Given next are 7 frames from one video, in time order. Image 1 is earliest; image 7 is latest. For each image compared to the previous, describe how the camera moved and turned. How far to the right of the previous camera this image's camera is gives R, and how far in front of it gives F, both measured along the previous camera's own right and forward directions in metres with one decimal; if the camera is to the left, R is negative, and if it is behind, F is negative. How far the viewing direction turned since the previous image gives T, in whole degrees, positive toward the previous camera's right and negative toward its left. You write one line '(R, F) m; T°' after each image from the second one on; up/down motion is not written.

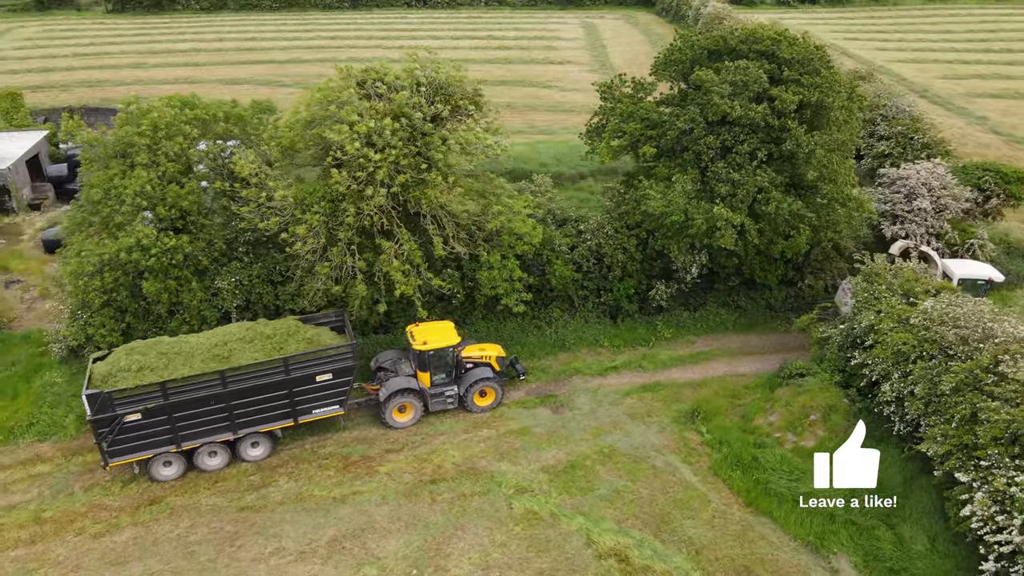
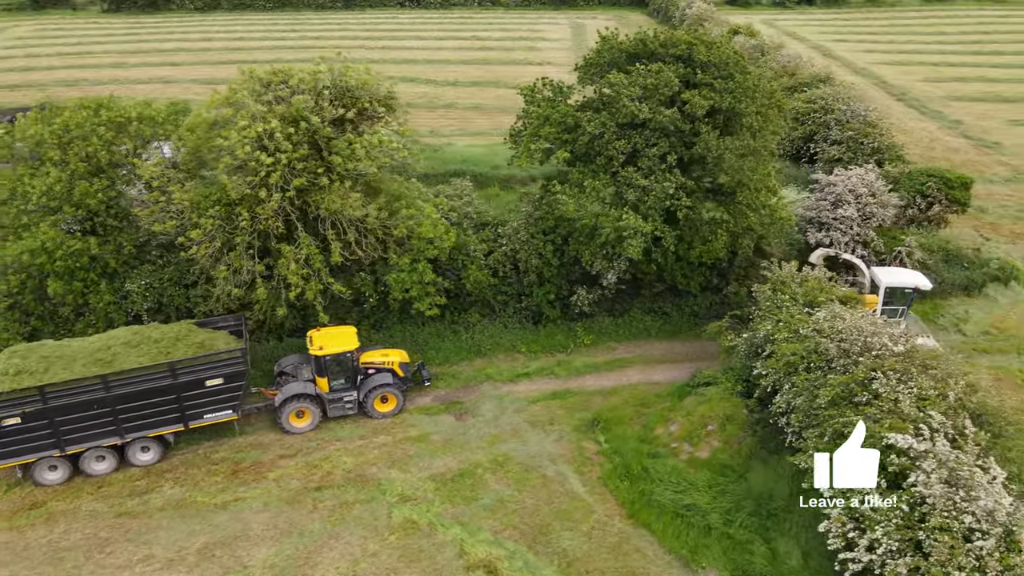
(+2.0, +0.2) m; -1°
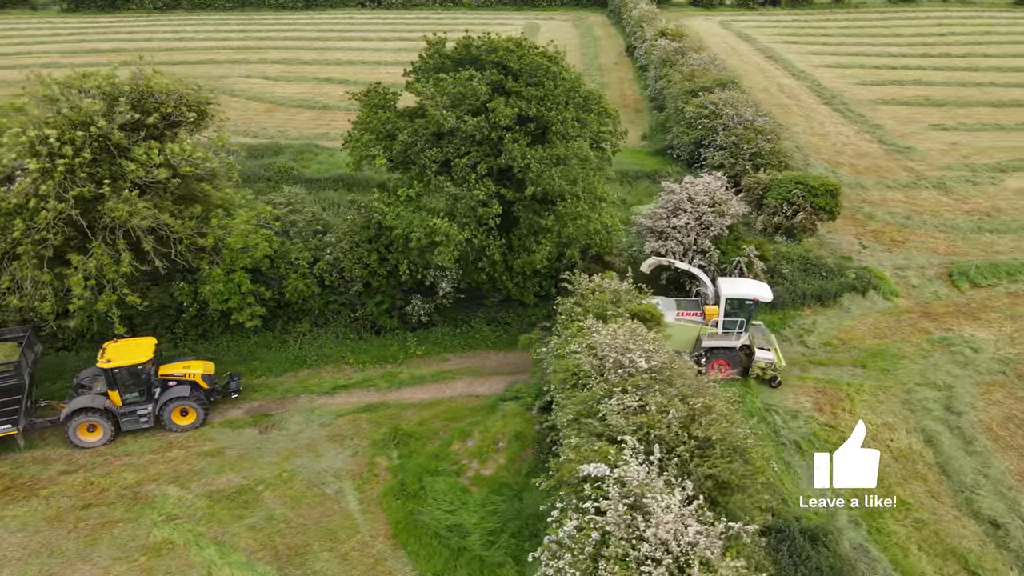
(+3.6, +0.3) m; 0°
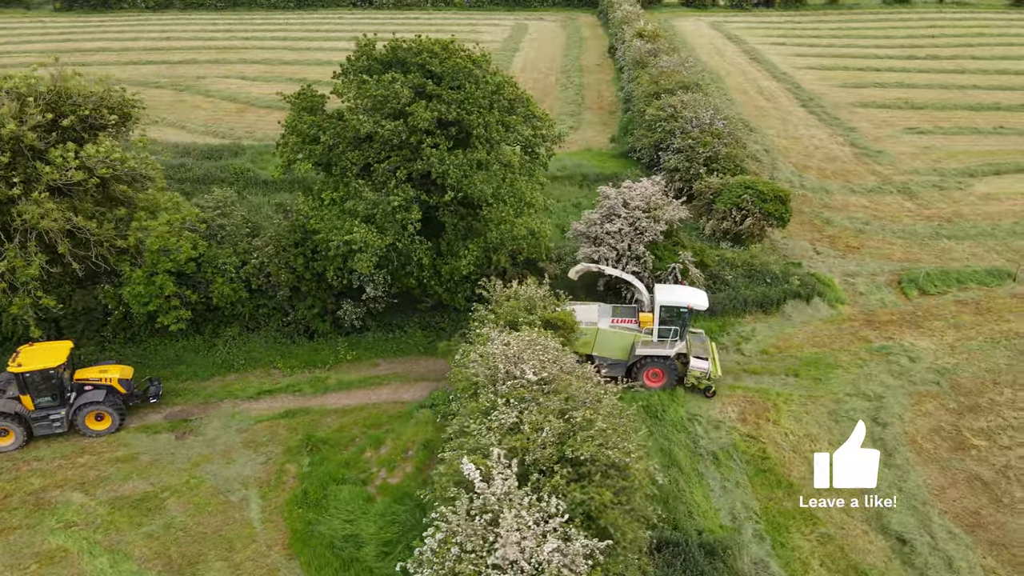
(+1.6, +0.2) m; -1°
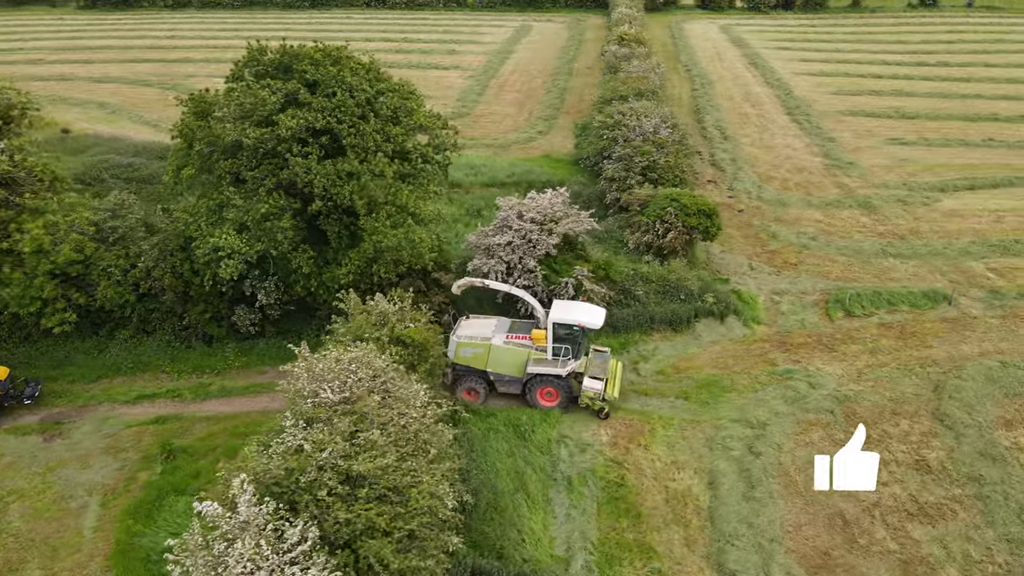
(+3.1, +0.4) m; -3°
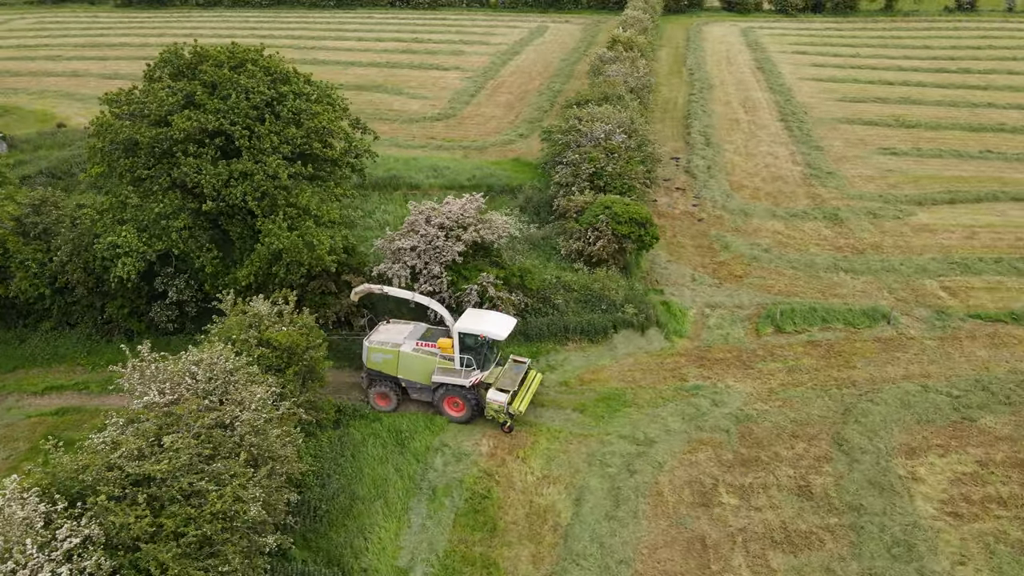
(+2.9, +0.2) m; -3°
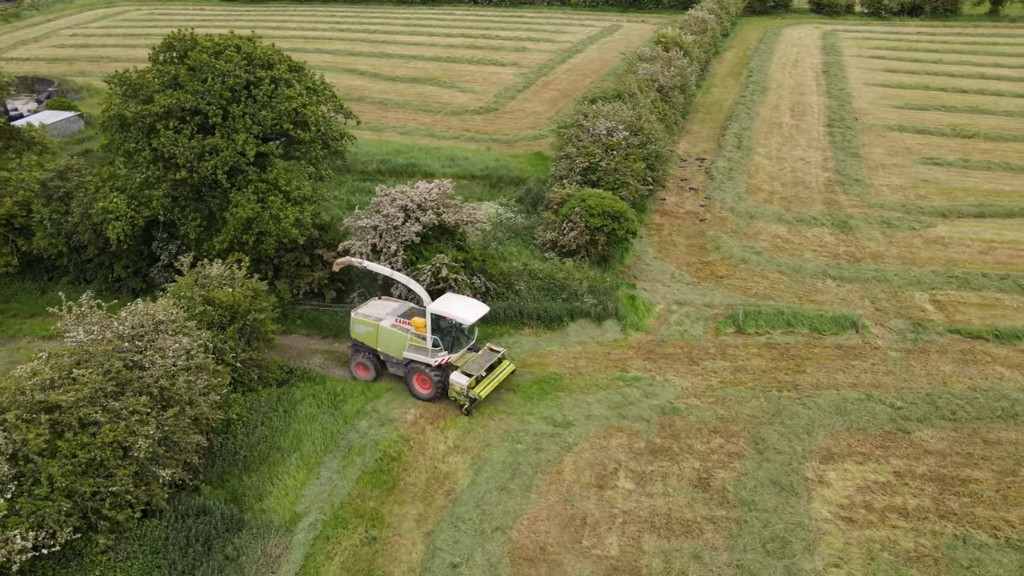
(+3.1, -0.5) m; -7°
